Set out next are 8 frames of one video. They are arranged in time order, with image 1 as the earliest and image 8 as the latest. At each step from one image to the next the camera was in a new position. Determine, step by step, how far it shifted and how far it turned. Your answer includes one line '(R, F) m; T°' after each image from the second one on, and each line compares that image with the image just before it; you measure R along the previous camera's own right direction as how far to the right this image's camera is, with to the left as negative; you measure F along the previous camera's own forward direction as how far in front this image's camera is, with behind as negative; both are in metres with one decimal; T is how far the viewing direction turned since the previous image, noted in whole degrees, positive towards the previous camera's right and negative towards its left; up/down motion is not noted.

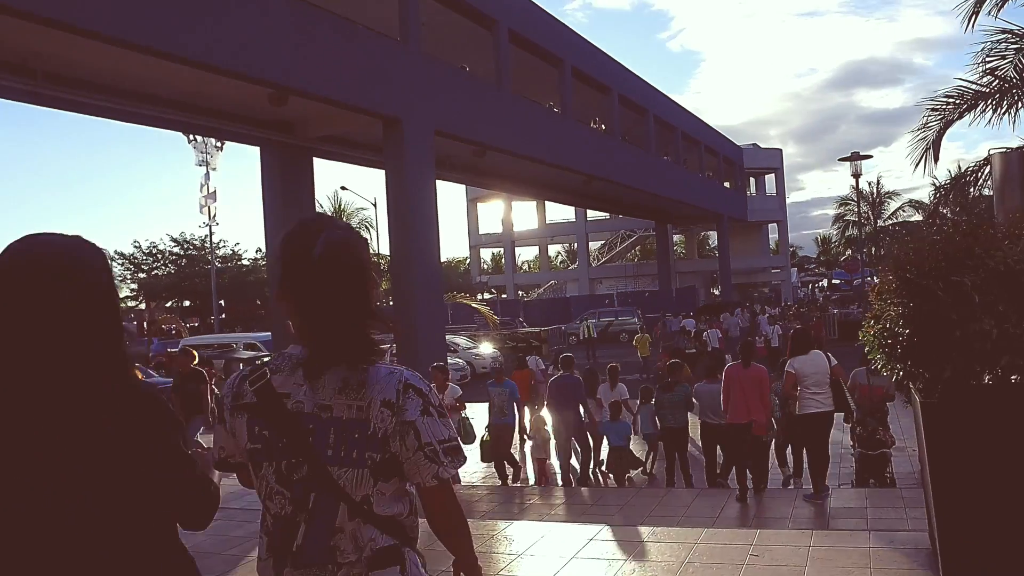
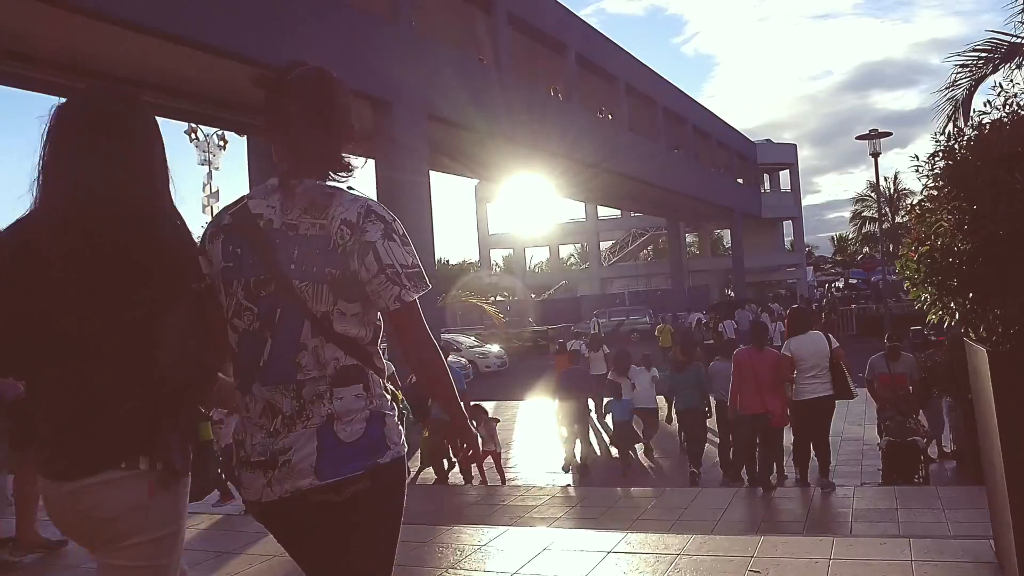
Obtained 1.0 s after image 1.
(+0.2, +0.6) m; -1°
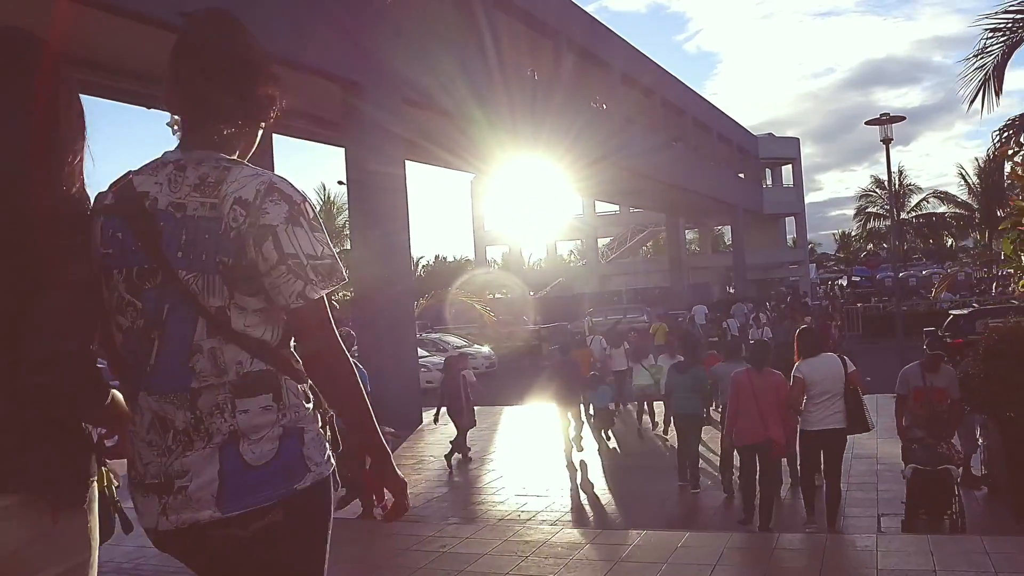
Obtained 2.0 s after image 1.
(+0.2, +0.8) m; 0°
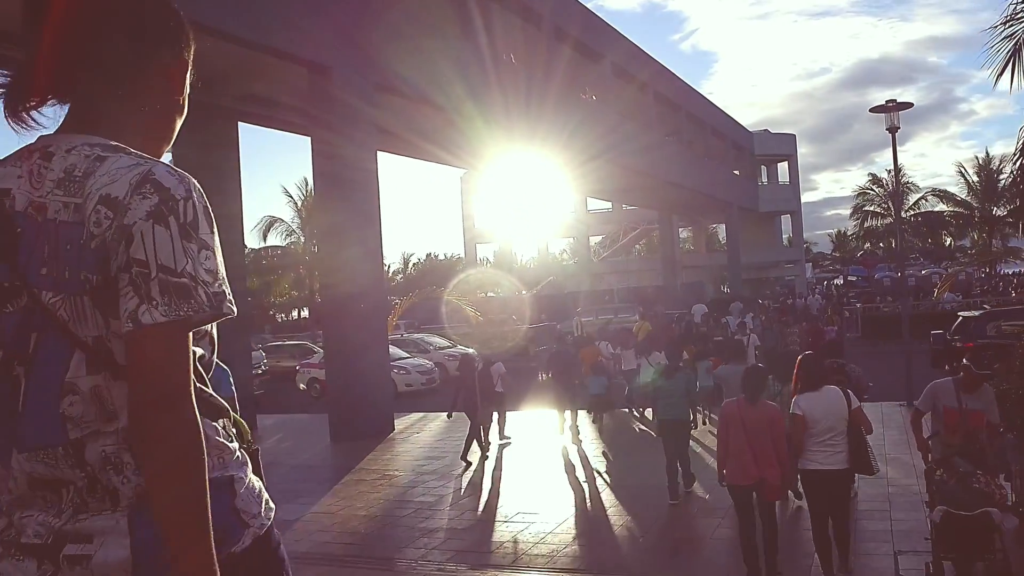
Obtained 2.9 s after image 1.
(+0.2, +0.7) m; 0°
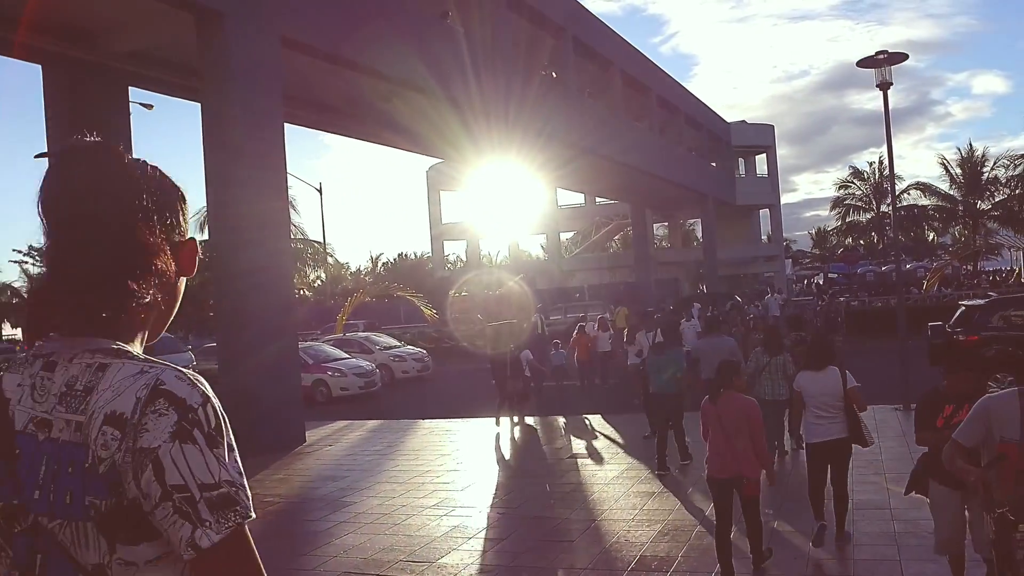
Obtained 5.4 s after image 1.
(+0.5, +1.4) m; +1°
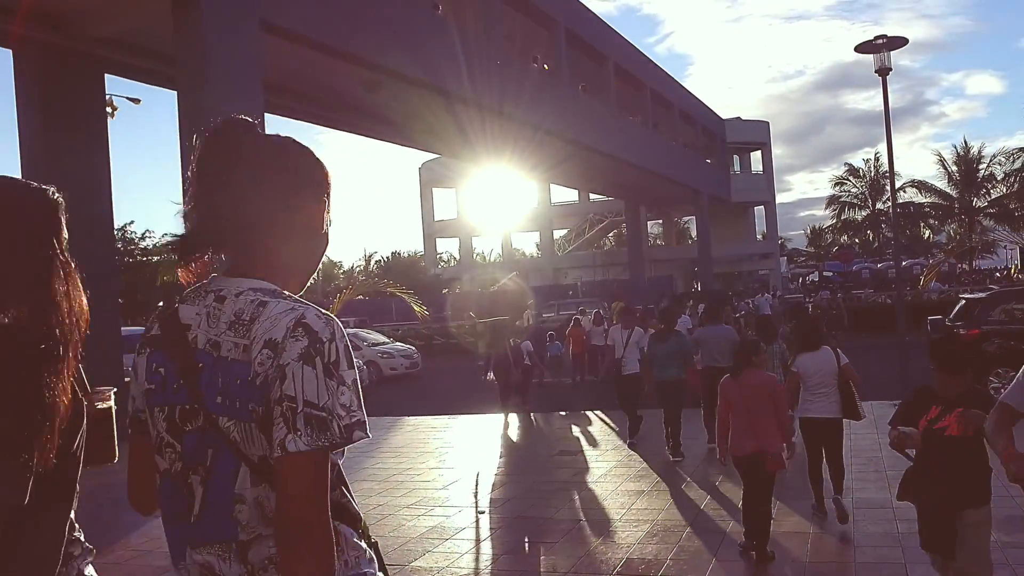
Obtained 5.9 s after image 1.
(+0.1, +0.3) m; 0°
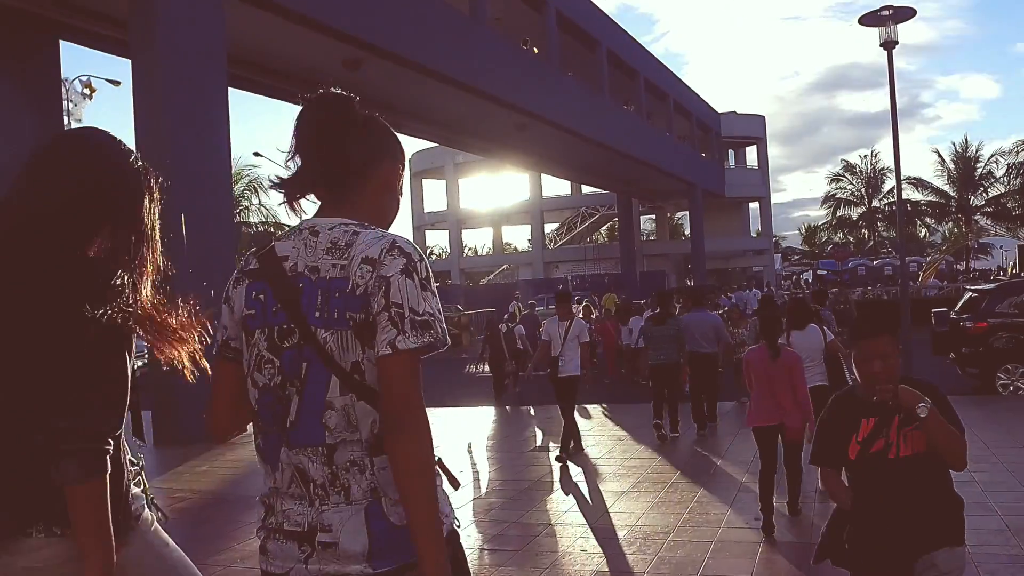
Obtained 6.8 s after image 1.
(+0.1, +0.5) m; 0°
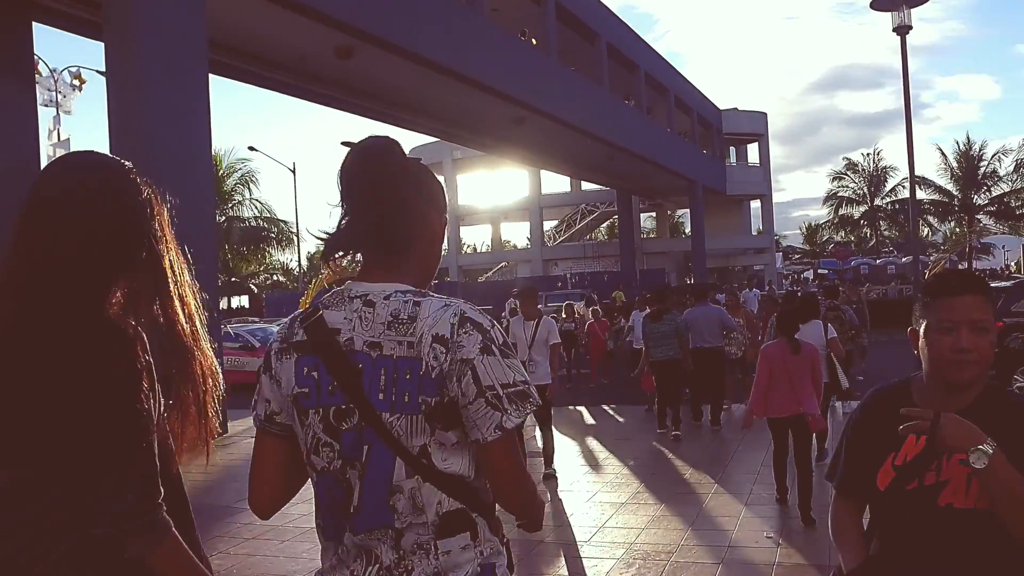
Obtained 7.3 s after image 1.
(0.0, +0.3) m; 0°
